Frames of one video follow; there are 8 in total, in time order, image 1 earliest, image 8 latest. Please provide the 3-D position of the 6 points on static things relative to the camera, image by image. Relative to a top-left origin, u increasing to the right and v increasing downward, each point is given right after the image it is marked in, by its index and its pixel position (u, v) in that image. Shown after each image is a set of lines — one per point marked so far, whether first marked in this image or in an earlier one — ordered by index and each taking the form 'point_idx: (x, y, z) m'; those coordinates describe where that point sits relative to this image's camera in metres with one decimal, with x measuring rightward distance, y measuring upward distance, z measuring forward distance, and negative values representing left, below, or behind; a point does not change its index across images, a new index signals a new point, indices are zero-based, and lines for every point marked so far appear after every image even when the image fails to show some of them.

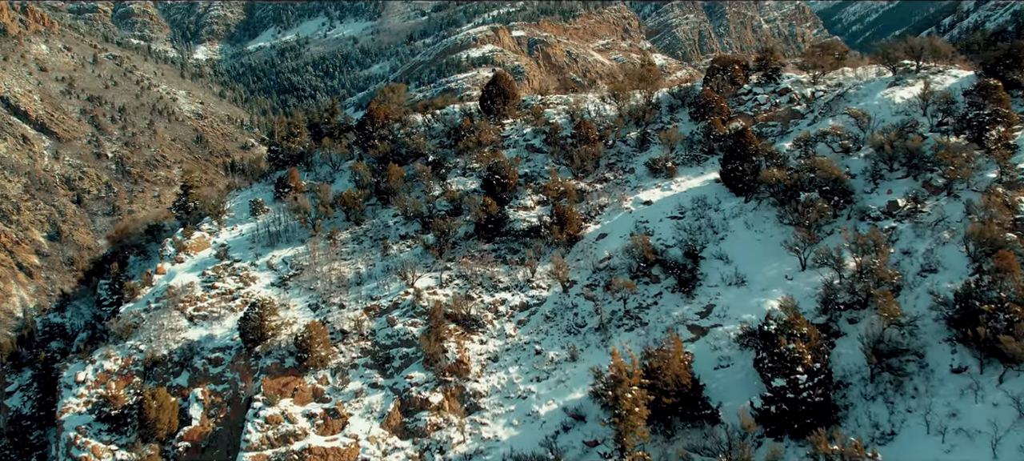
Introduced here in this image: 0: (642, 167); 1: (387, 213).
0: (+2.8, +1.4, +19.5) m
1: (-2.7, +0.4, +19.6) m
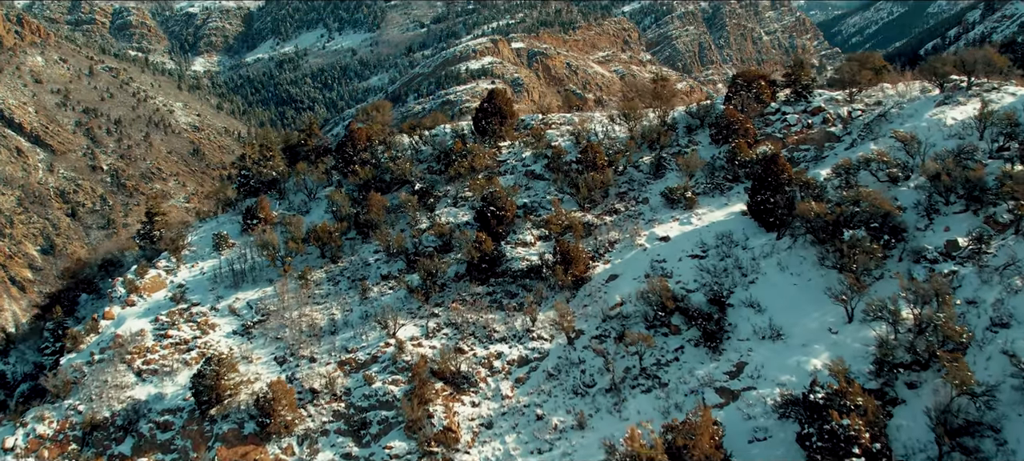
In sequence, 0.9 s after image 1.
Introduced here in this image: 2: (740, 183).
0: (+2.8, +0.6, +17.2) m
1: (-2.8, -0.3, +17.3) m
2: (+4.3, +0.9, +17.1) m
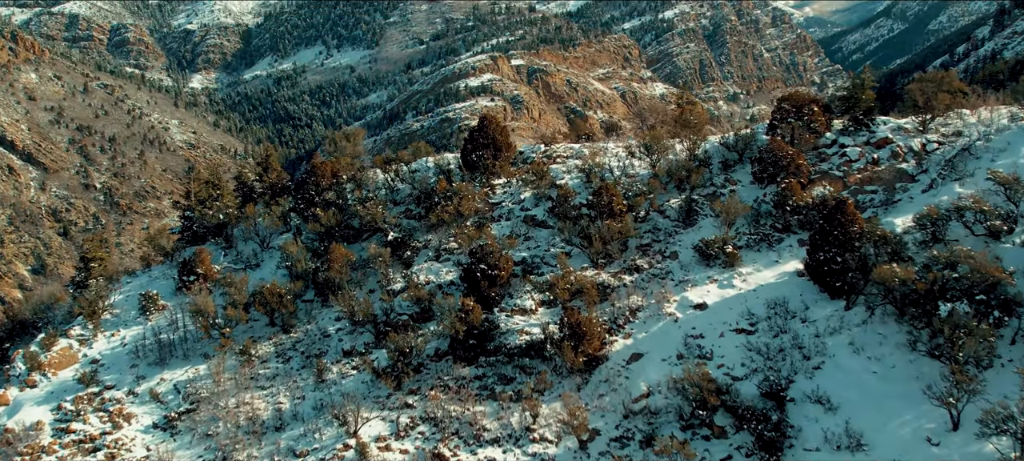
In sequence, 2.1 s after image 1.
0: (+2.7, -0.3, +13.8) m
1: (-2.8, -1.3, +13.9) m
2: (+4.2, 0.0, +13.7) m
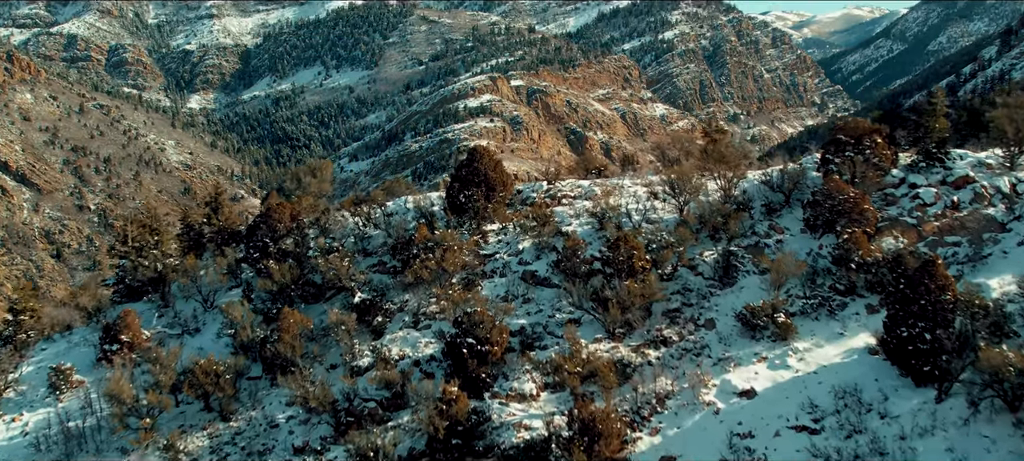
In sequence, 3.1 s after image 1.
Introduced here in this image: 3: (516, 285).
0: (+2.7, -1.1, +11.1) m
1: (-2.9, -2.1, +11.1) m
2: (+4.2, -0.8, +11.0) m
3: (0.0, -0.7, +12.2) m
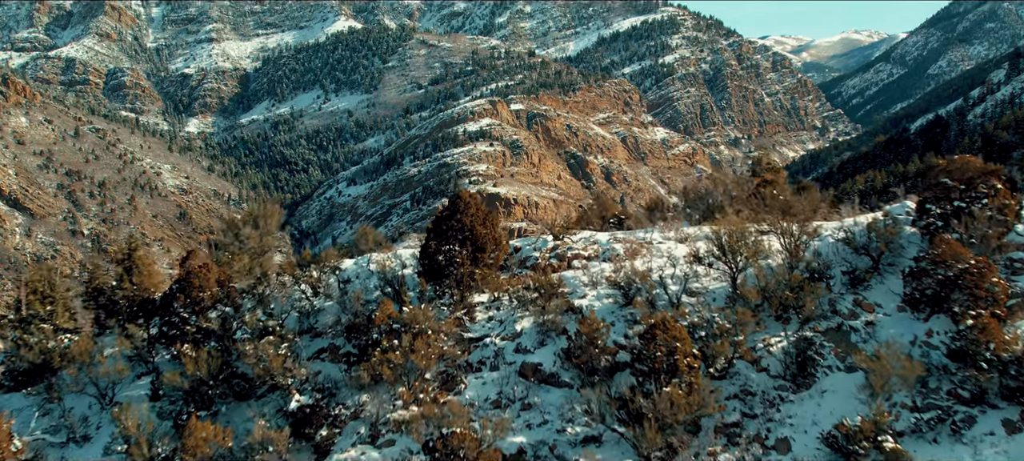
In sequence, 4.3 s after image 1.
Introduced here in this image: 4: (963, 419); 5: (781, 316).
0: (+2.6, -1.8, +8.0) m
1: (-2.9, -2.8, +8.0) m
2: (+4.1, -1.5, +7.9) m
3: (0.0, -1.5, +9.1) m
4: (+4.1, -1.5, +7.7) m
5: (+2.6, -0.8, +9.6) m
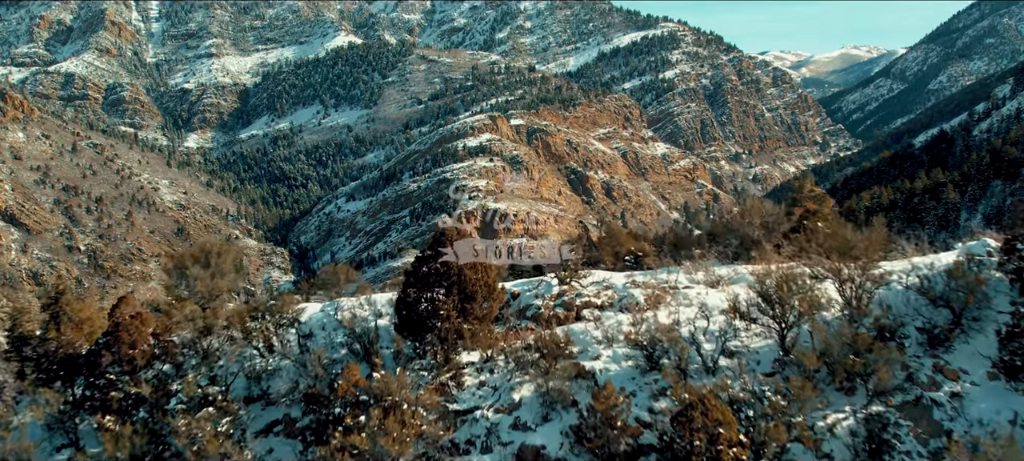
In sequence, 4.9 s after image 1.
0: (+2.6, -2.2, +6.2) m
1: (-3.0, -3.1, +6.2) m
2: (+4.1, -1.9, +6.1) m
3: (0.0, -1.9, +7.4) m
4: (+4.1, -1.9, +6.0) m
5: (+2.5, -1.2, +7.9) m
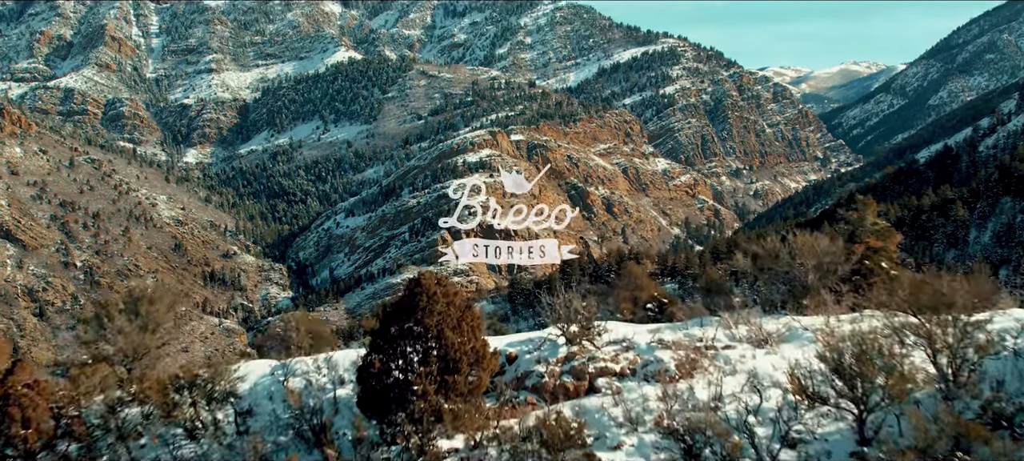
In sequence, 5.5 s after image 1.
0: (+2.5, -2.5, +4.5) m
1: (-3.0, -3.4, +4.5) m
2: (+4.1, -2.2, +4.4) m
3: (-0.1, -2.2, +5.6) m
4: (+4.1, -2.2, +4.2) m
5: (+2.5, -1.5, +6.2) m
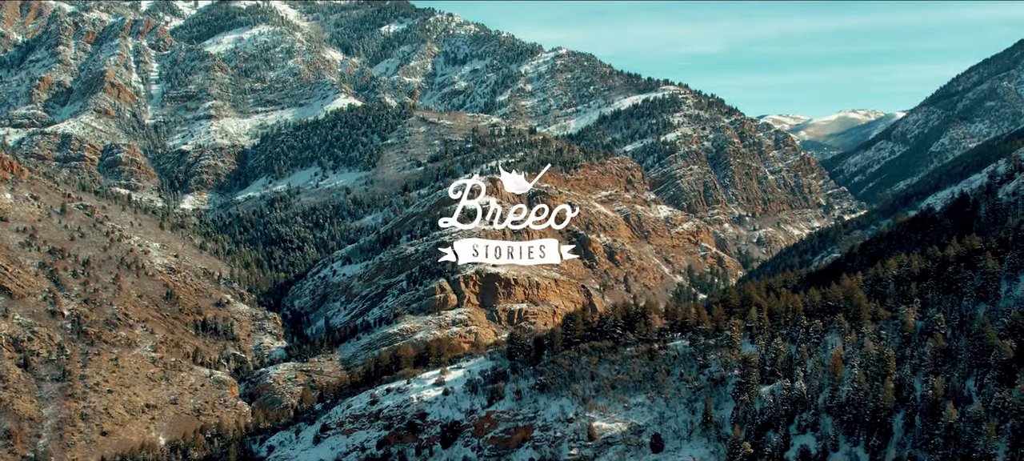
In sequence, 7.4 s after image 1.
0: (+2.4, -2.9, -0.8) m
1: (-3.1, -3.9, -0.8) m
2: (+4.0, -2.6, -0.8) m
3: (-0.2, -2.7, +0.4) m
4: (+4.0, -2.6, -1.0) m
5: (+2.4, -2.1, +1.0) m
